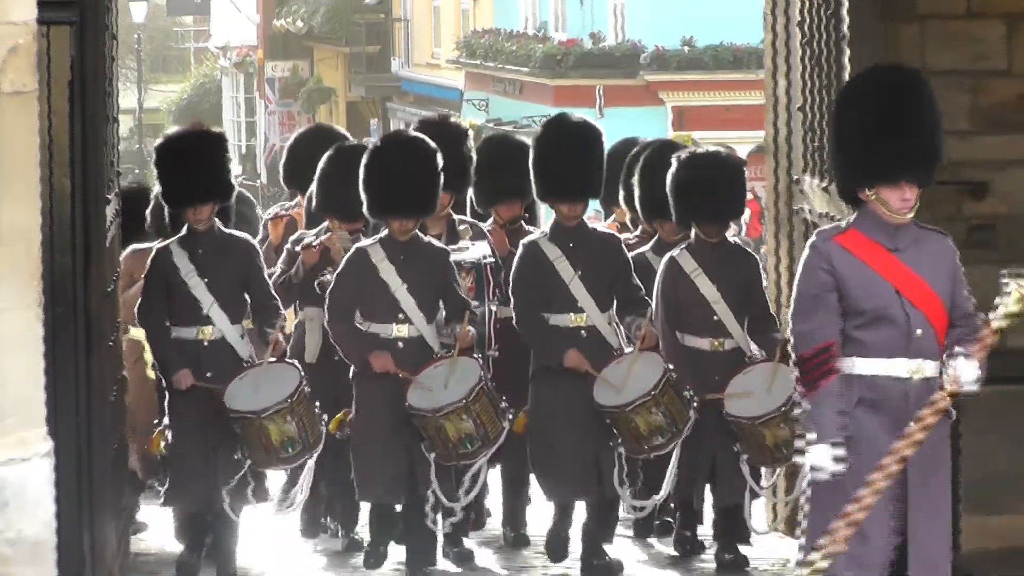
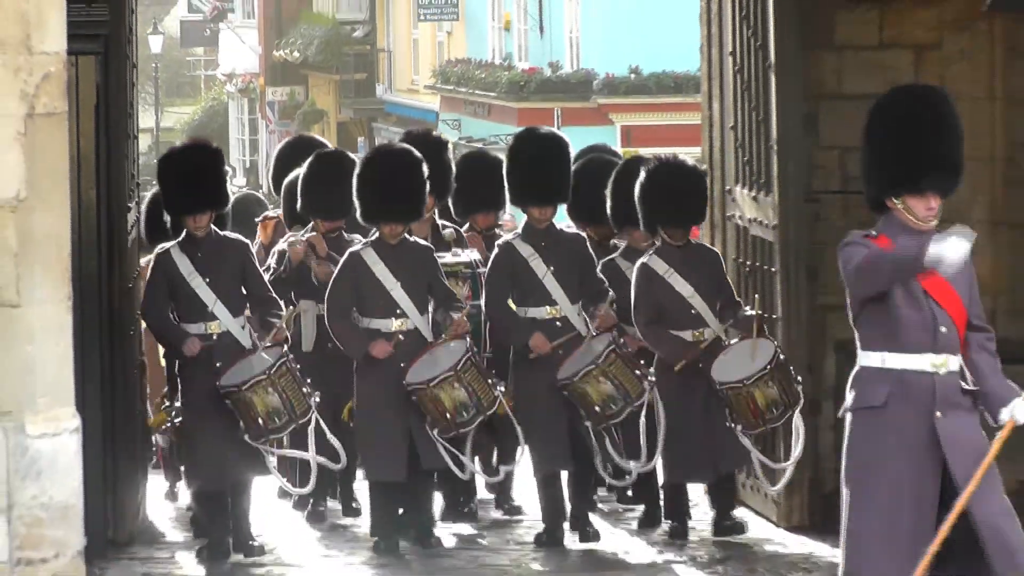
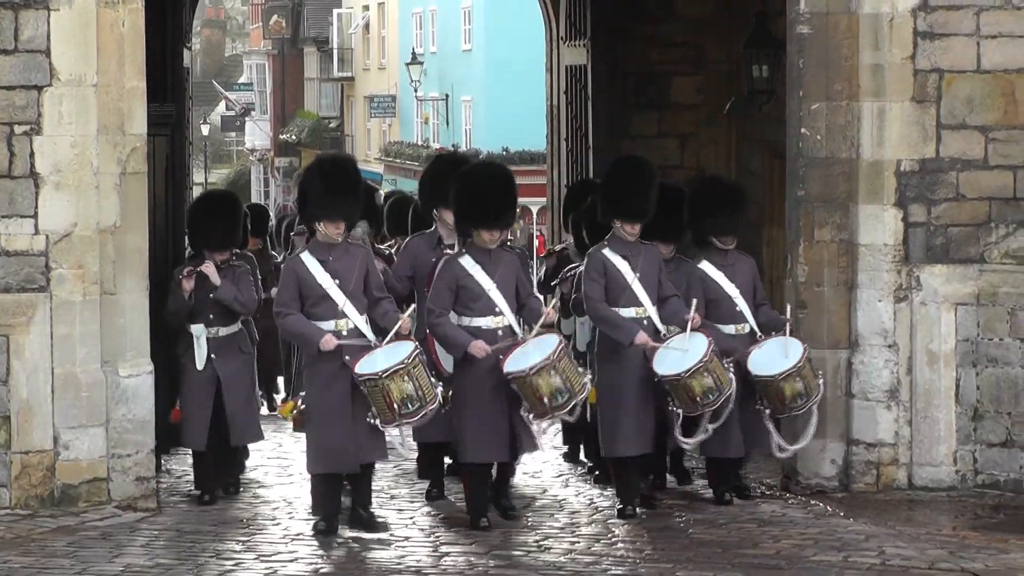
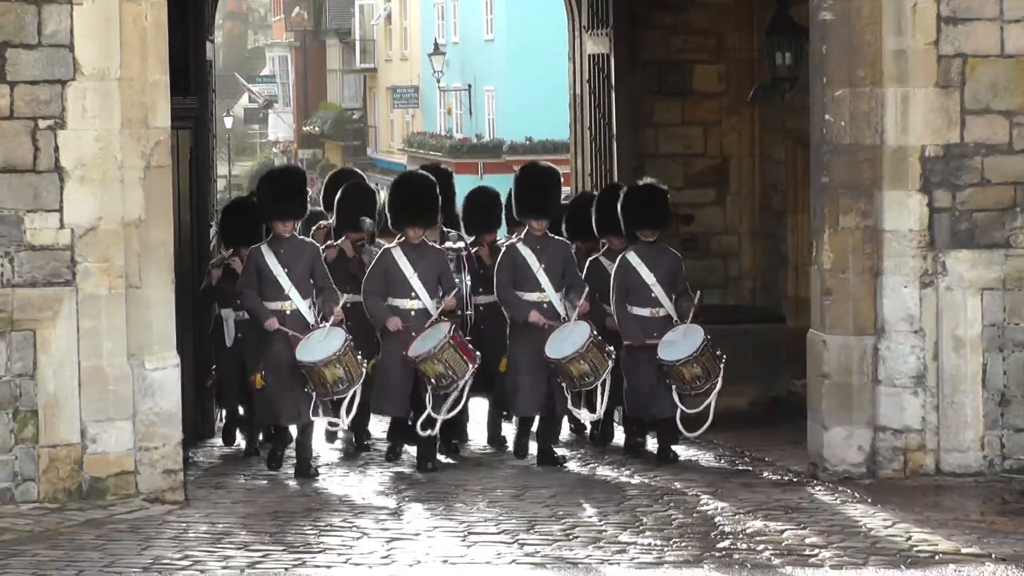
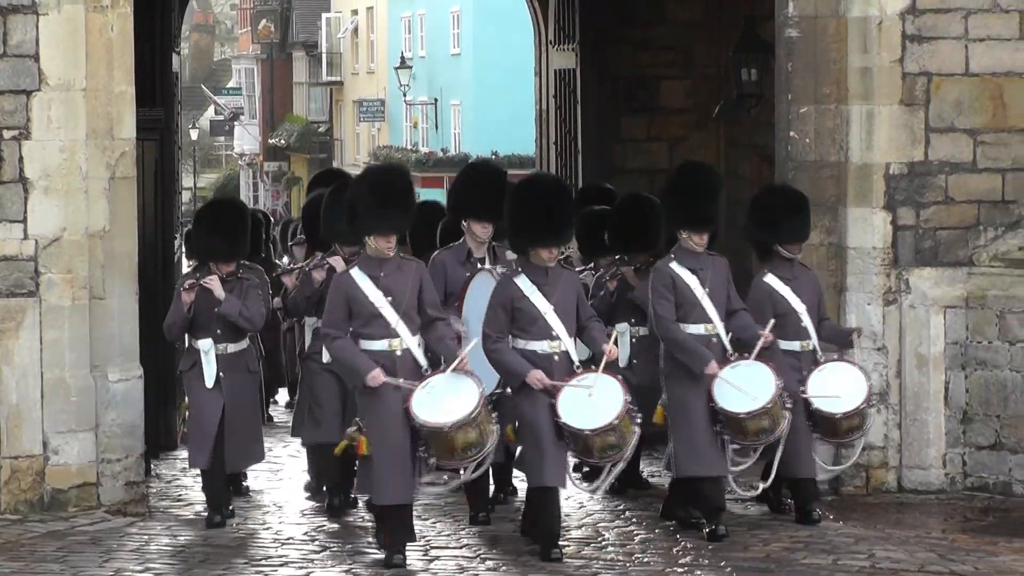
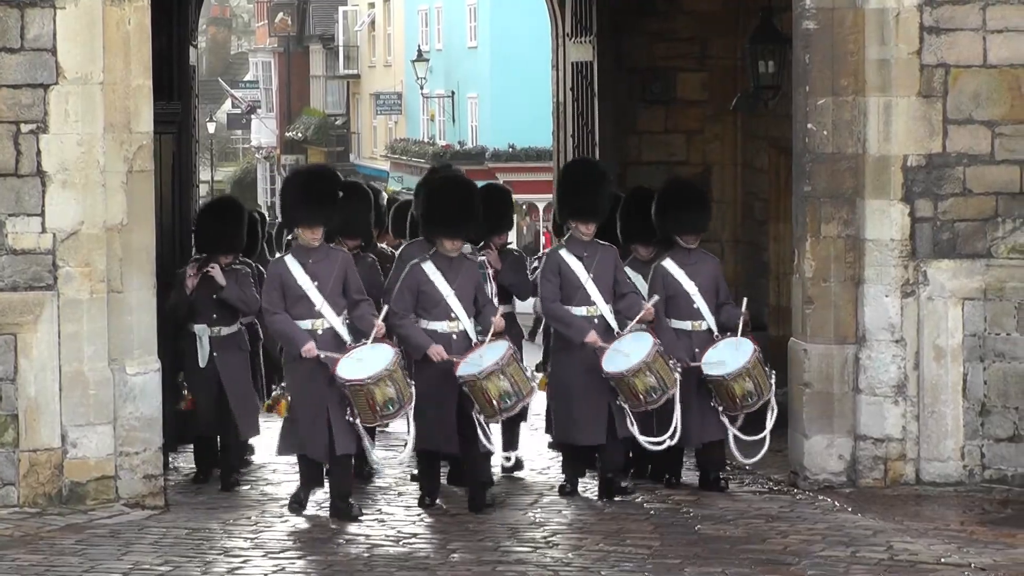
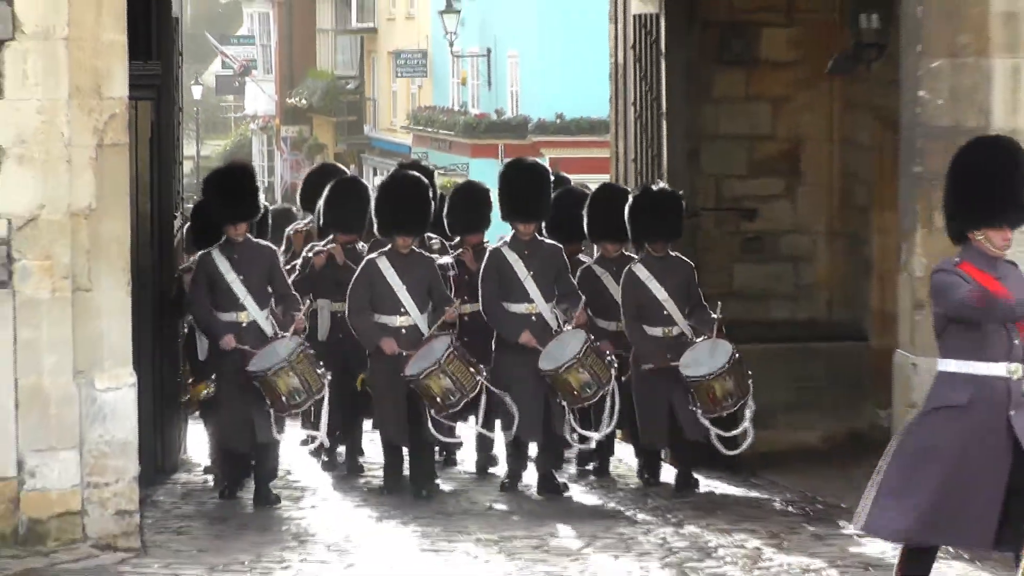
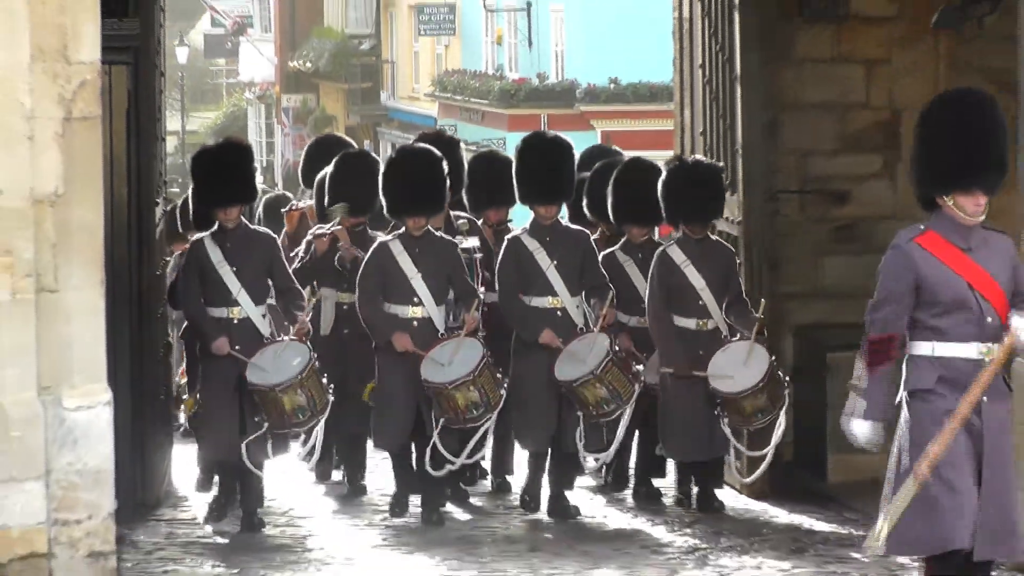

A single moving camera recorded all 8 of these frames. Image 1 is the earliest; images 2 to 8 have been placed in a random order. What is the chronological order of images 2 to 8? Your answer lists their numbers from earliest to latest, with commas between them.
2, 8, 7, 4, 6, 3, 5
